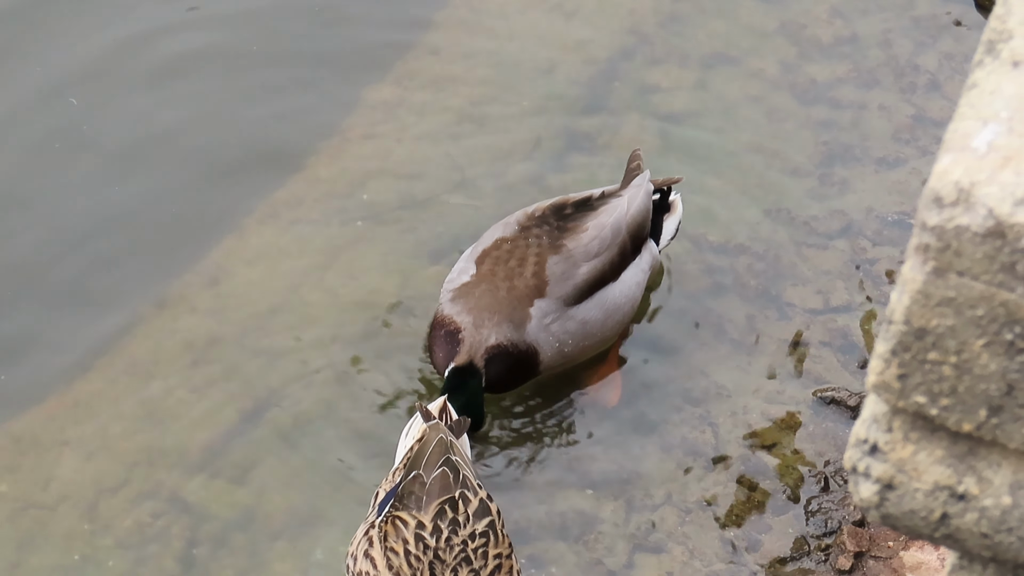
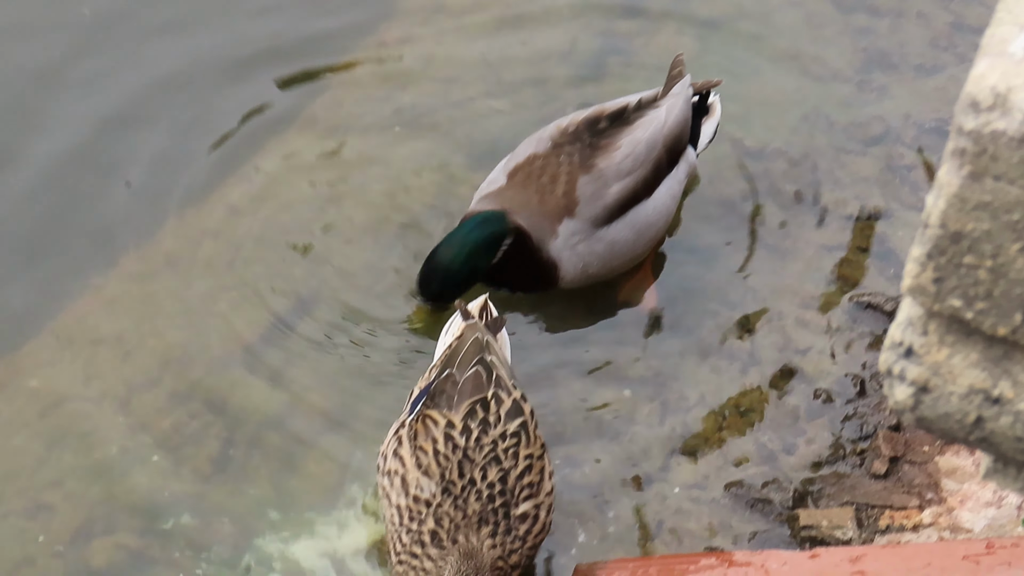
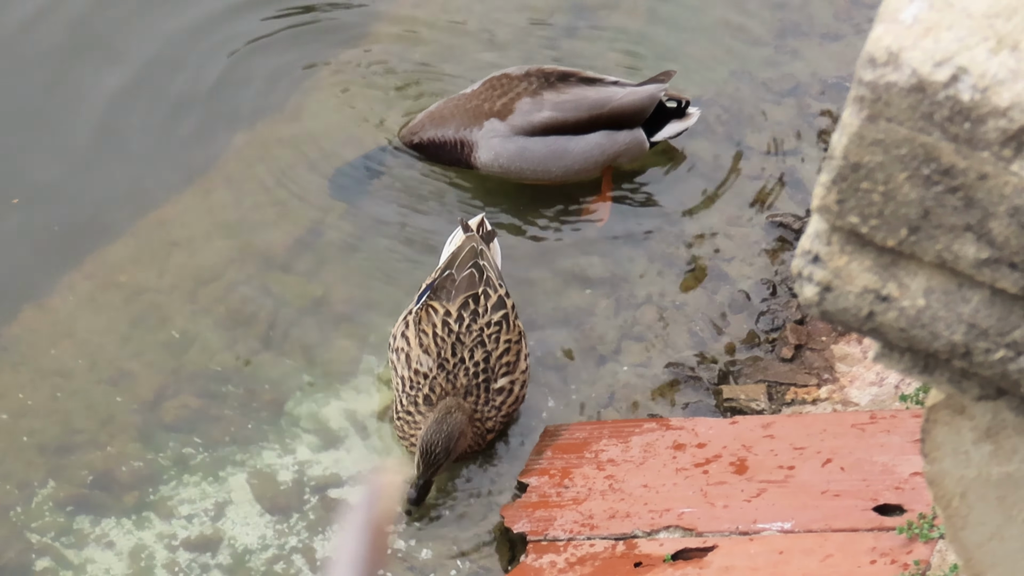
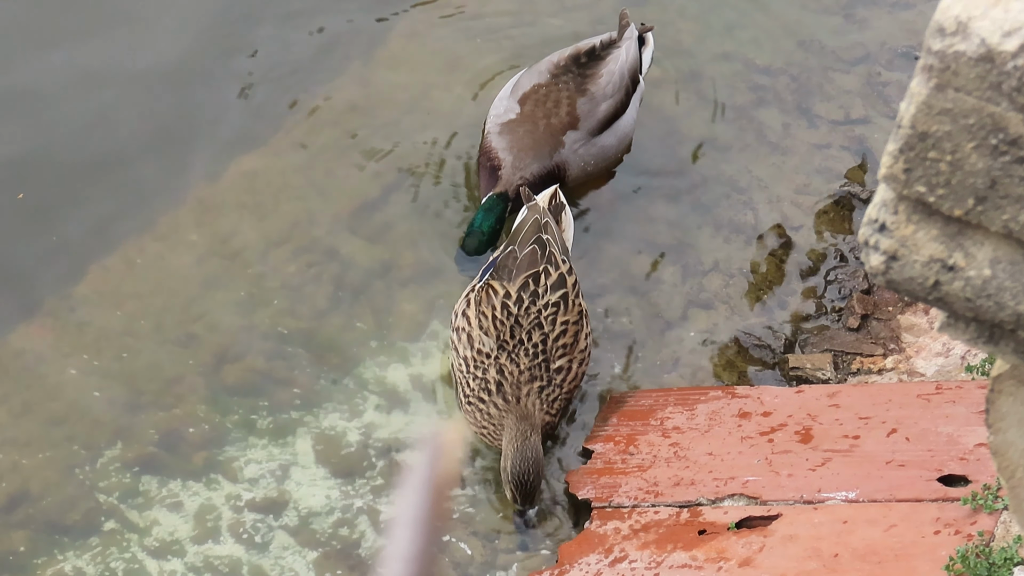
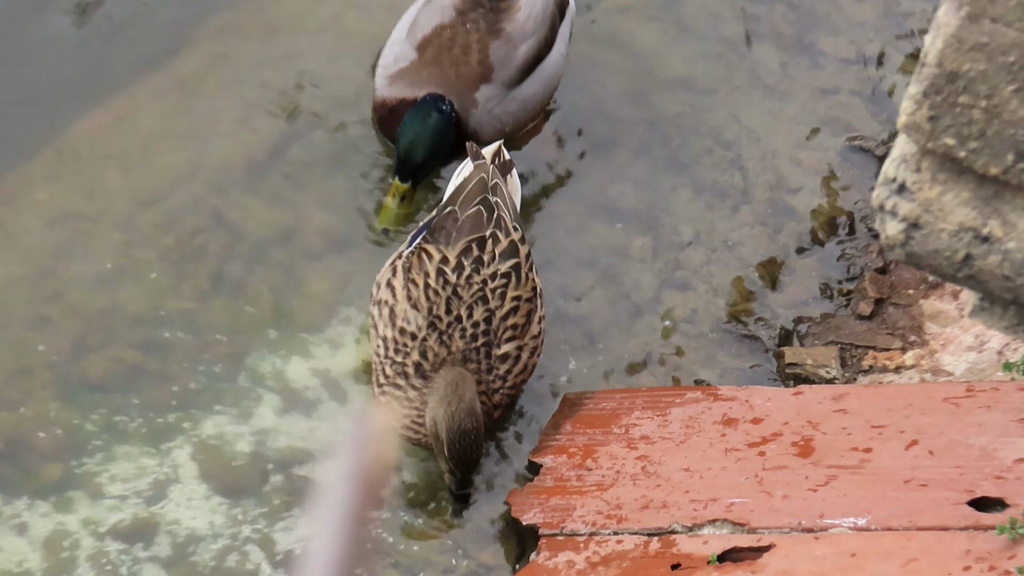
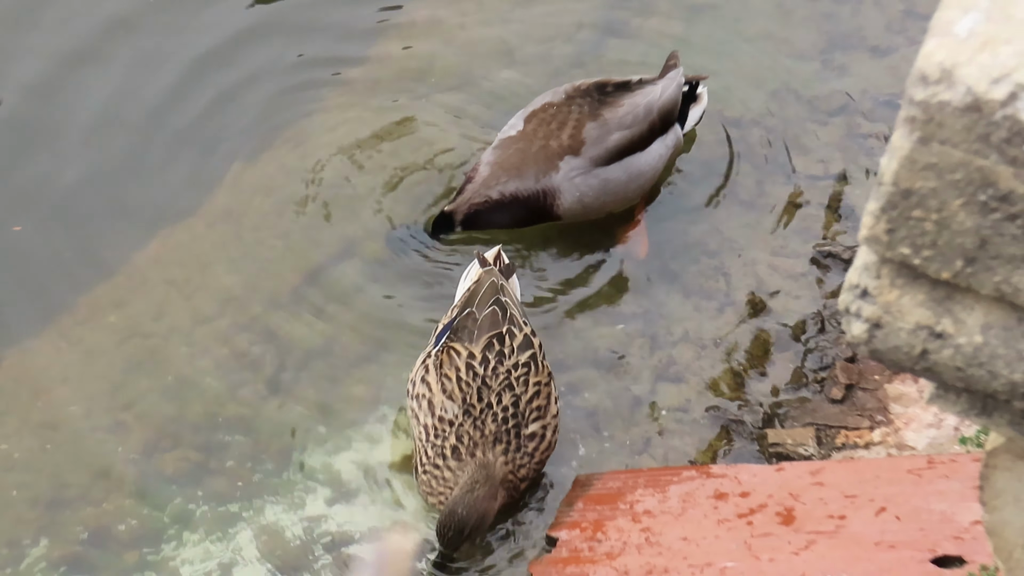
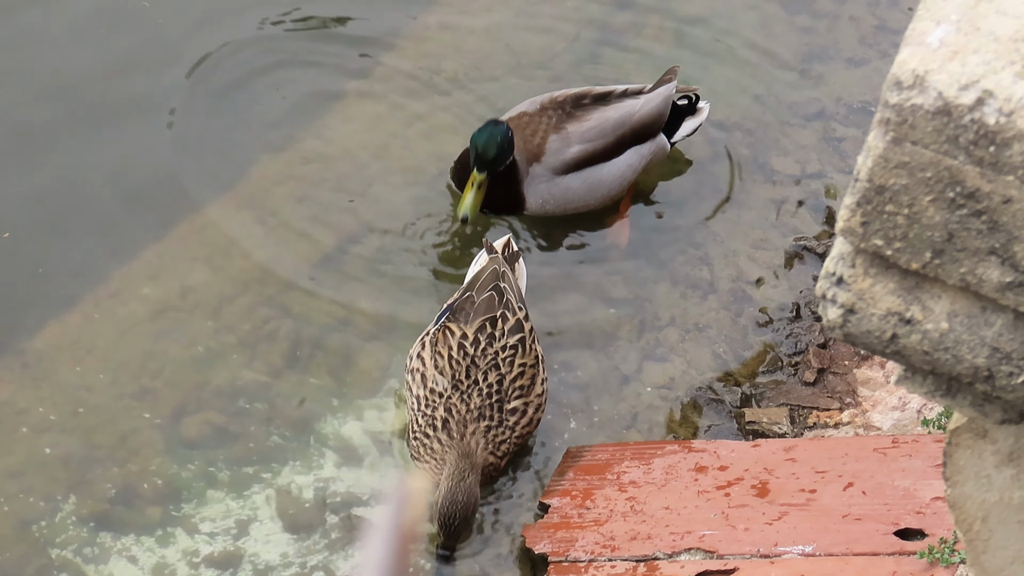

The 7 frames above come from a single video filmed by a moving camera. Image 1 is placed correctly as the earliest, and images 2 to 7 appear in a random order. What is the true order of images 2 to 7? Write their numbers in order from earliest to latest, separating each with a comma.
2, 6, 3, 7, 4, 5
